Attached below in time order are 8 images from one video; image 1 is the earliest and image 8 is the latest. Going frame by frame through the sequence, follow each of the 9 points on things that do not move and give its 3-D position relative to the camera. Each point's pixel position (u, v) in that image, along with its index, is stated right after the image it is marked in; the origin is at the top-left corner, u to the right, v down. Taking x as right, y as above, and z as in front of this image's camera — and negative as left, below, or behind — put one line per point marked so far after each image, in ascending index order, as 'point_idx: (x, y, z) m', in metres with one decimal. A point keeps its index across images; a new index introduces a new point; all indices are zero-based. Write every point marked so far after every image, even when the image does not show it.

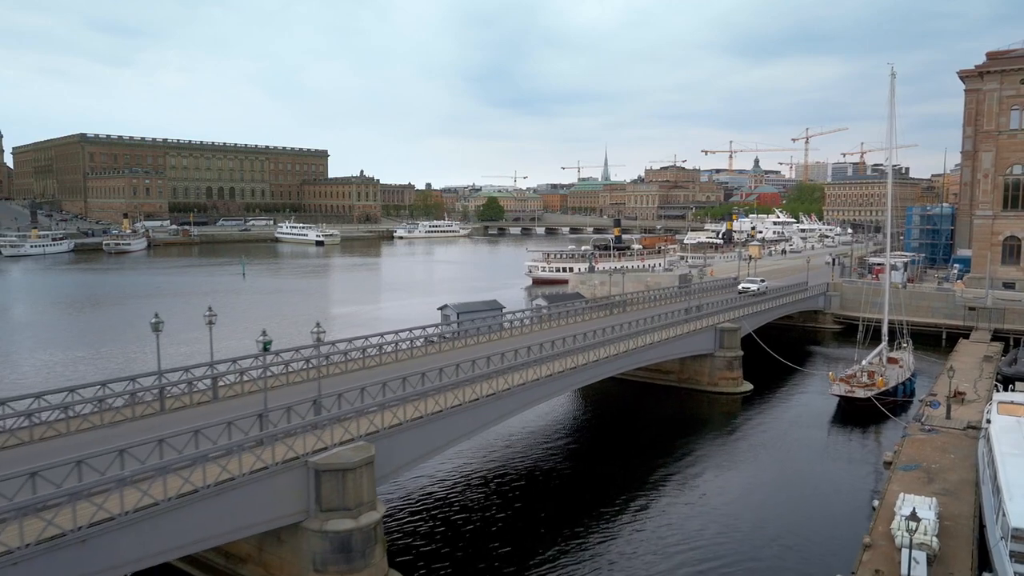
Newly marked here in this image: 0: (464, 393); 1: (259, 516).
0: (-1.1, -2.6, +19.0) m
1: (-4.1, -3.9, +13.0) m
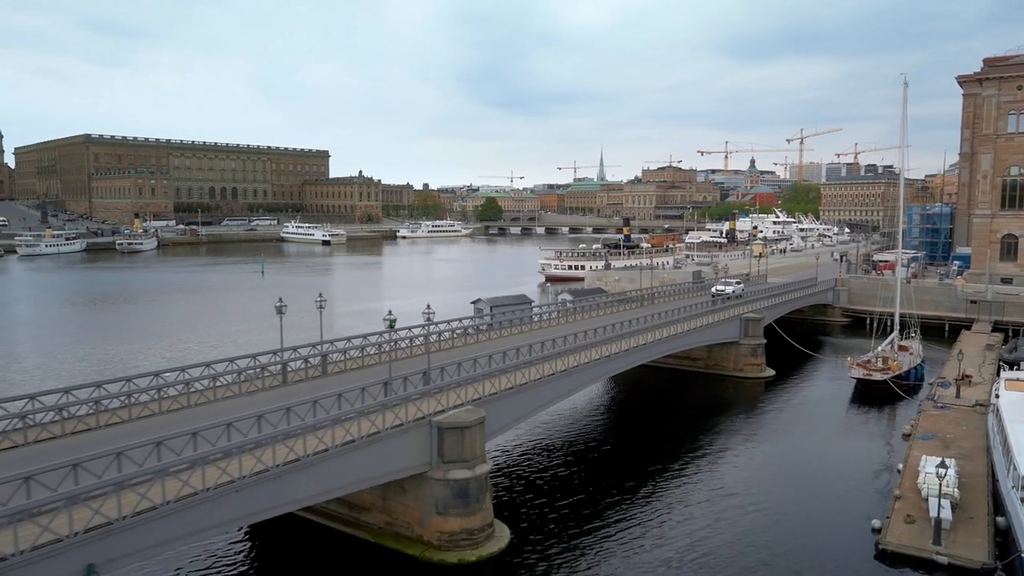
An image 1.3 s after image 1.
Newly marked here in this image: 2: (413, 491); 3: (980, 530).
0: (+0.7, -2.3, +21.4) m
1: (-2.2, -3.6, +15.3) m
2: (-2.0, -4.3, +16.3) m
3: (+10.2, -5.3, +16.4) m
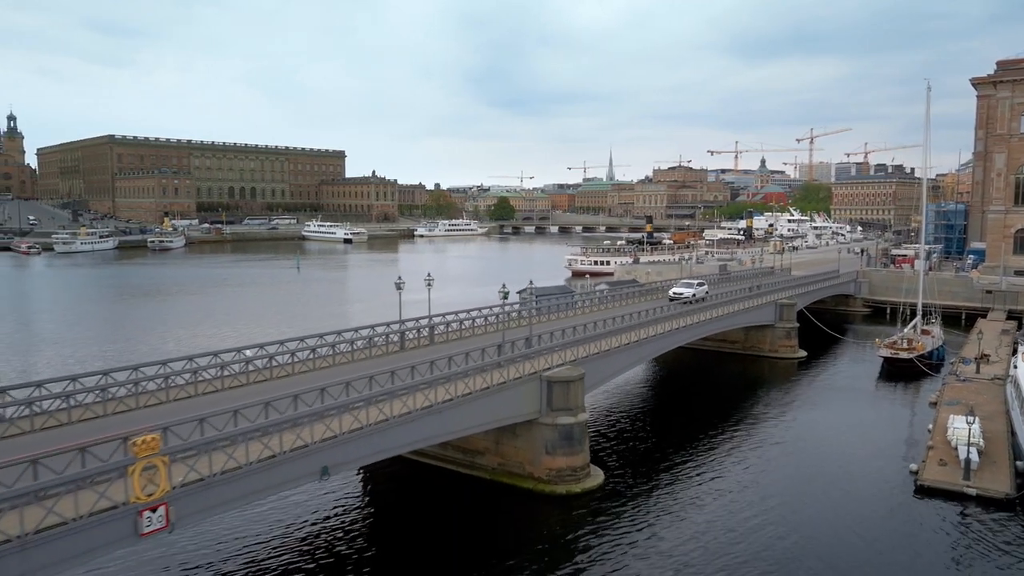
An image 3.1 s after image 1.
0: (+3.1, -1.7, +24.4) m
1: (+0.1, -3.0, +18.4) m
2: (+0.4, -3.7, +19.3) m
3: (+12.6, -4.7, +19.3) m
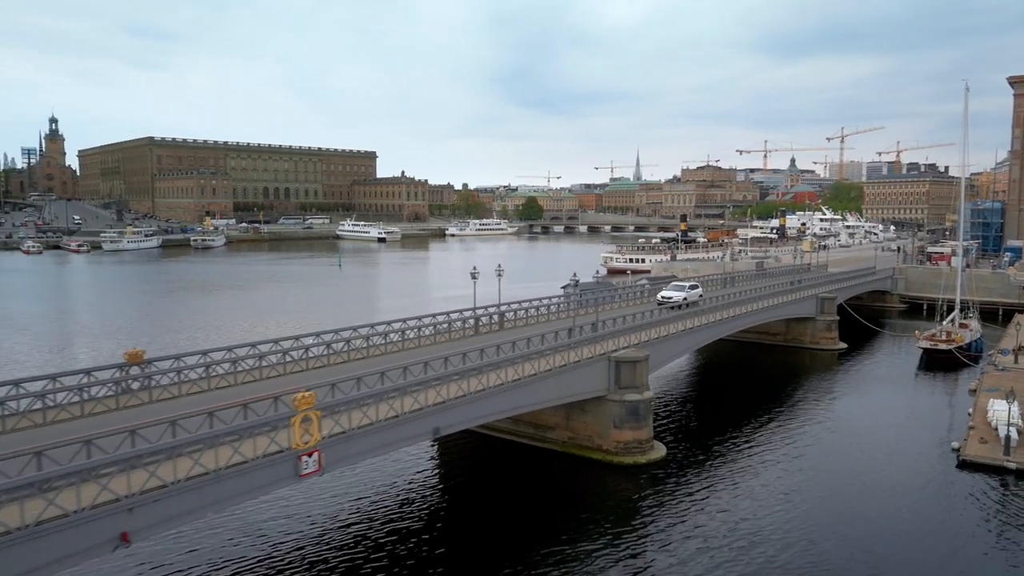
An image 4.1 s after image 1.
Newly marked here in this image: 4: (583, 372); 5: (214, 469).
0: (+5.2, -1.4, +26.1) m
1: (+2.0, -2.7, +20.1) m
2: (+2.3, -3.4, +21.1) m
3: (+14.5, -4.4, +20.7) m
4: (+1.9, -2.2, +19.9) m
5: (-4.6, -2.8, +11.7) m
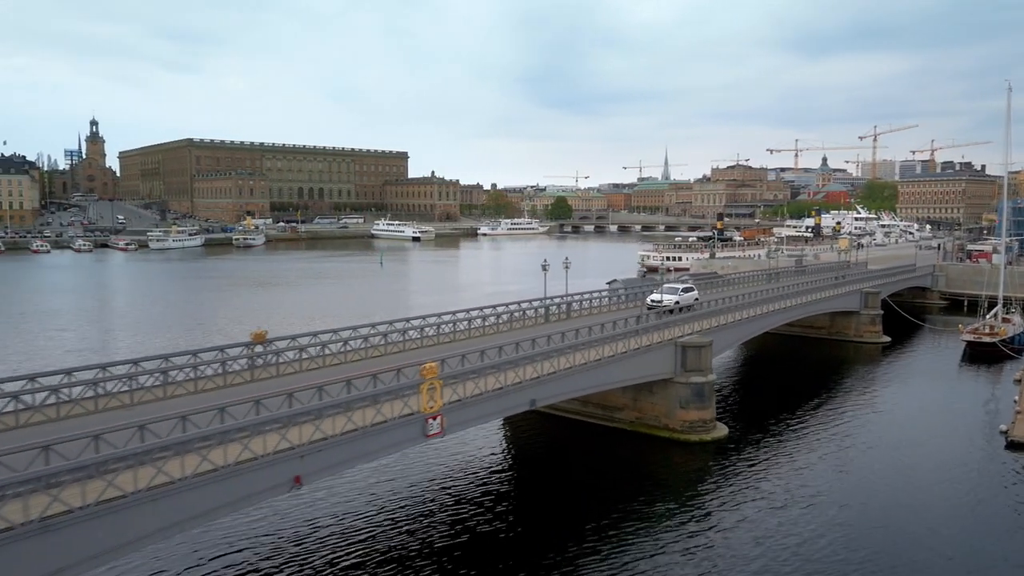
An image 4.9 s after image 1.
0: (+7.5, -1.1, +27.6) m
1: (+4.2, -2.4, +21.7) m
2: (+4.4, -3.2, +22.7) m
3: (+16.6, -4.2, +21.9) m
4: (+4.0, -1.9, +21.5) m
5: (-2.8, -2.5, +13.6) m
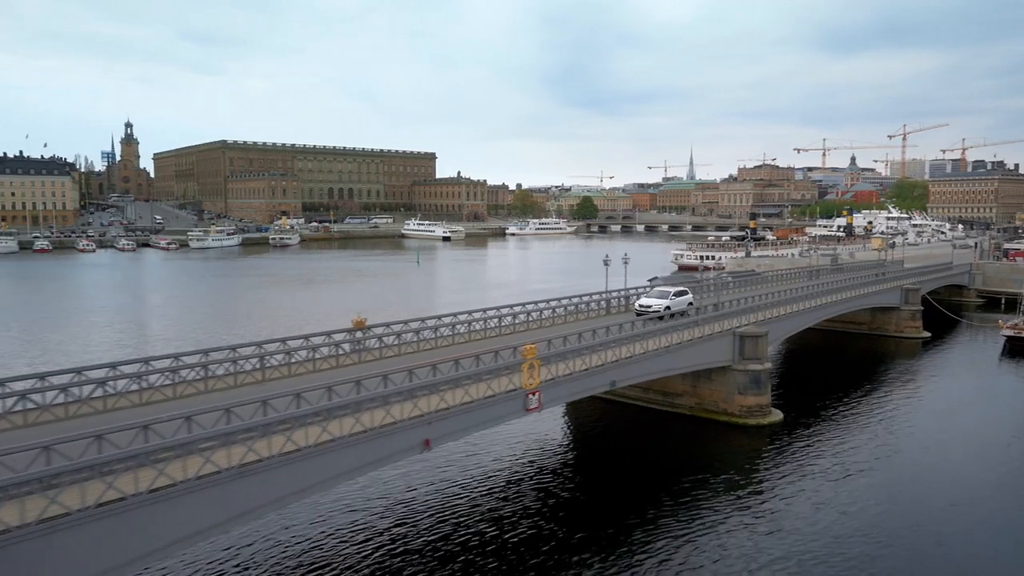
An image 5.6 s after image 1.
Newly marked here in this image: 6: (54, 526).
0: (+9.8, -1.0, +29.0) m
1: (+6.3, -2.2, +23.2) m
2: (+6.6, -3.0, +24.2) m
3: (+18.7, -4.0, +23.0) m
4: (+6.1, -1.7, +23.0) m
5: (-0.9, -2.3, +15.3) m
6: (-5.6, -3.0, +9.6) m
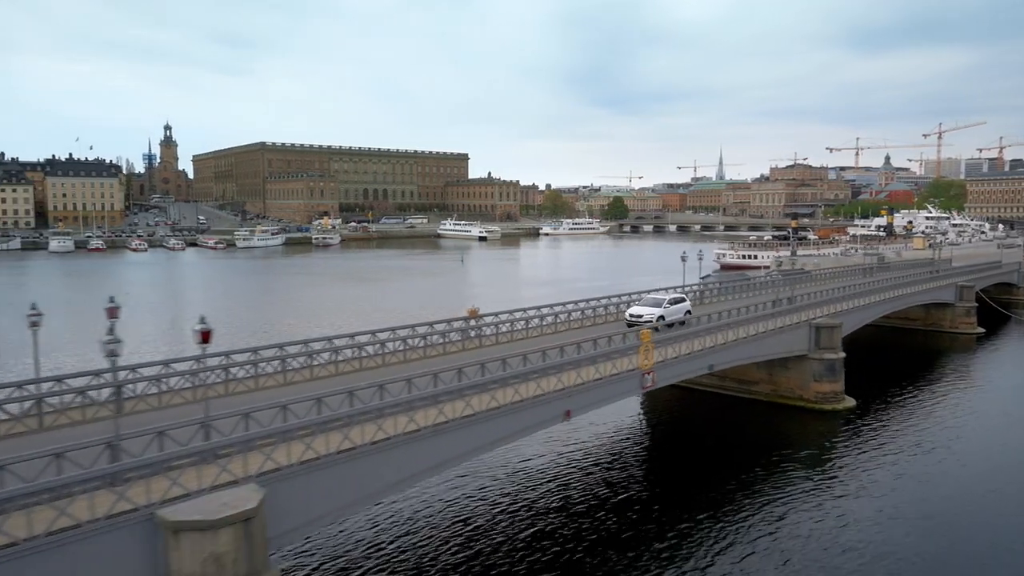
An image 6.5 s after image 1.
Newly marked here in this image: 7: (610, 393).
0: (+13.0, -0.8, +30.5) m
1: (+9.3, -2.0, +24.9) m
2: (+9.6, -2.8, +25.9) m
3: (+21.7, -3.8, +24.3) m
4: (+9.1, -1.5, +24.7) m
5: (+1.8, -2.1, +17.2) m
6: (-3.0, -2.7, +11.7) m
7: (+2.1, -2.5, +17.4) m
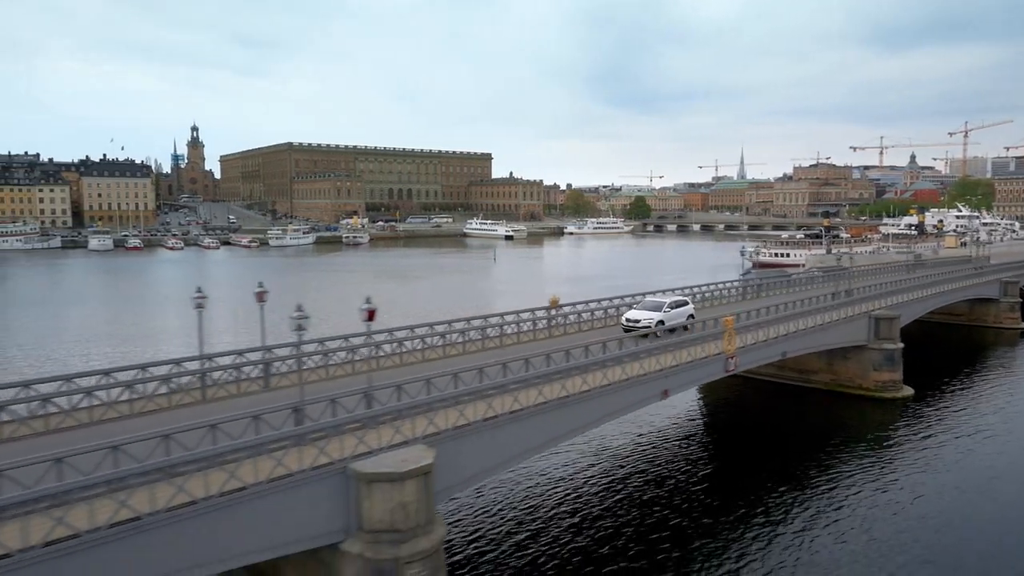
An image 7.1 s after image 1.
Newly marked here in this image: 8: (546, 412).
0: (+15.6, -0.5, +31.5) m
1: (+11.8, -1.8, +26.0) m
2: (+12.1, -2.5, +26.9) m
3: (+24.2, -3.6, +25.1) m
4: (+11.6, -1.3, +25.8) m
5: (+4.2, -1.8, +18.5) m
6: (-0.9, -2.5, +13.1) m
7: (+4.4, -2.2, +18.7) m
8: (+0.4, -2.5, +15.0) m
